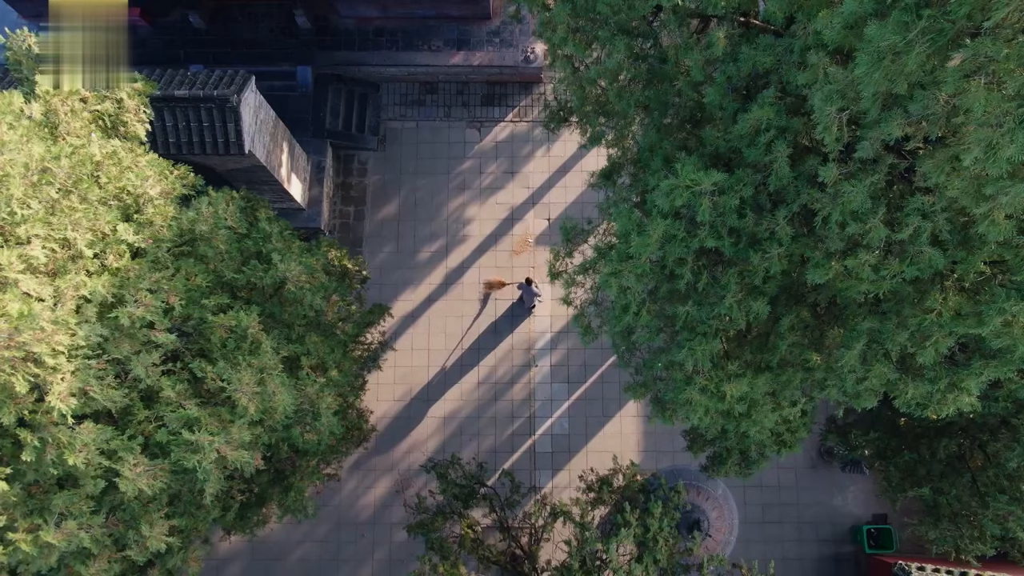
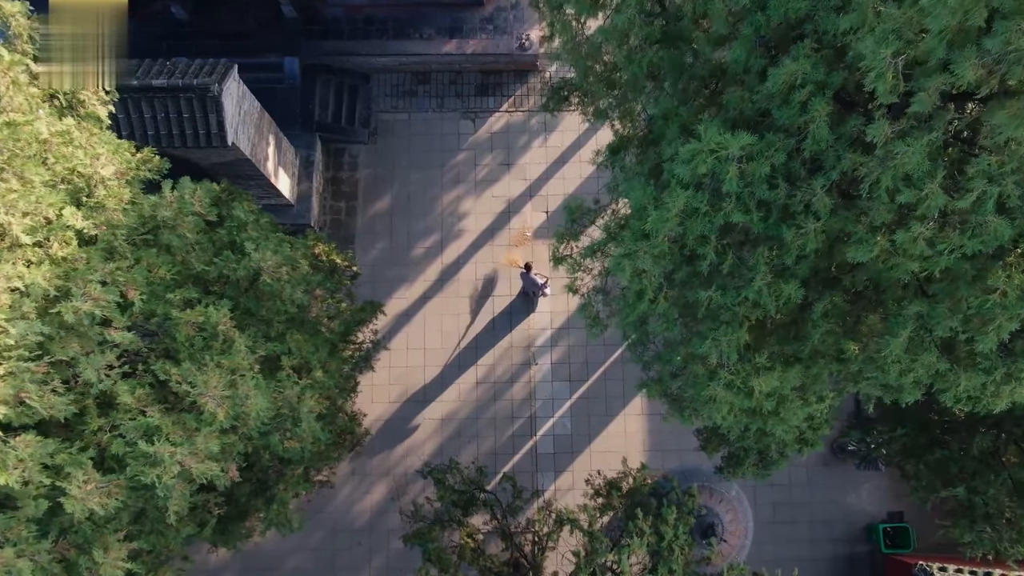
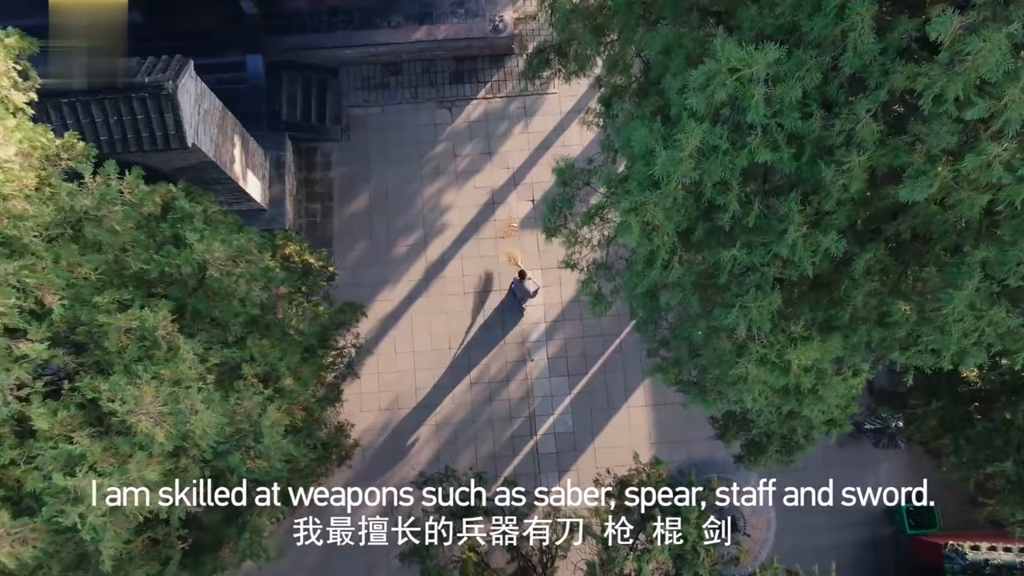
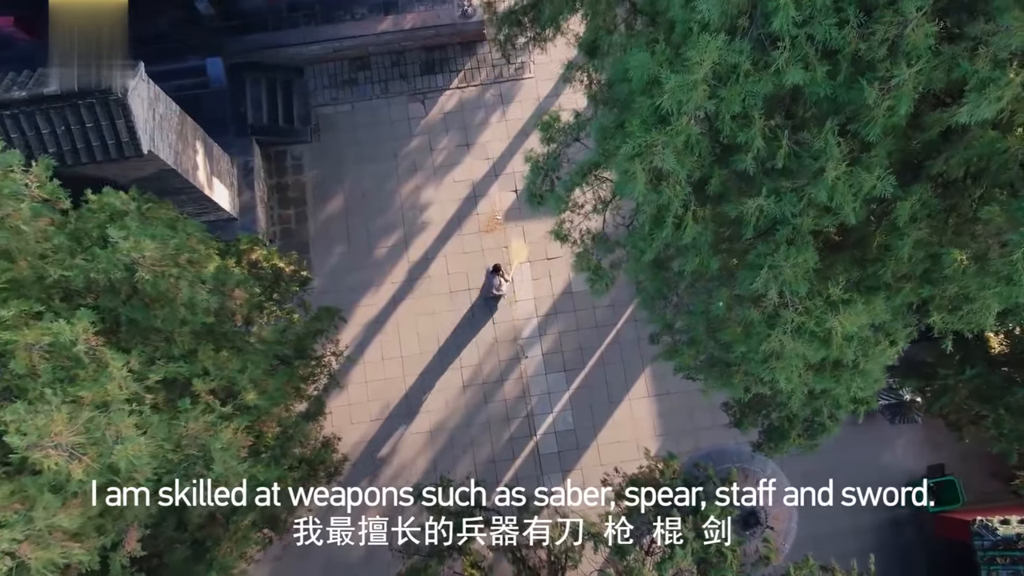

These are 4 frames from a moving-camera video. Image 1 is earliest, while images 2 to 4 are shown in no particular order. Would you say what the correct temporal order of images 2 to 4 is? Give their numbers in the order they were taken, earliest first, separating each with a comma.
2, 3, 4
